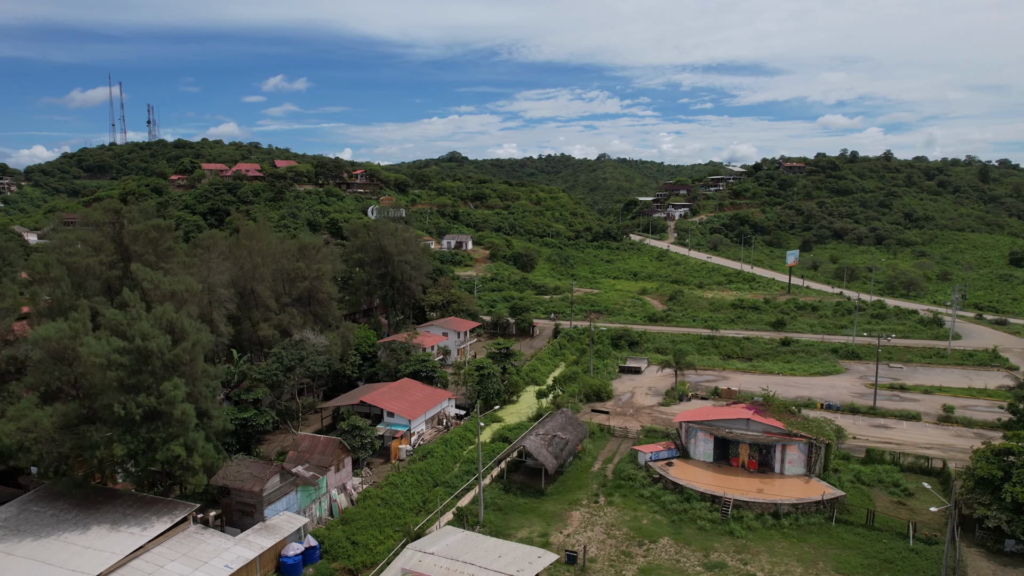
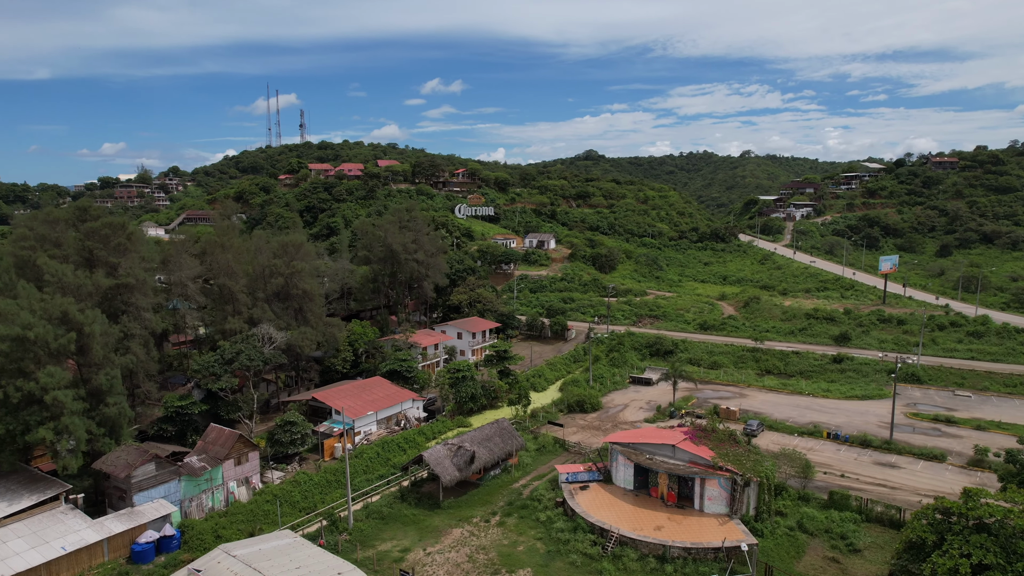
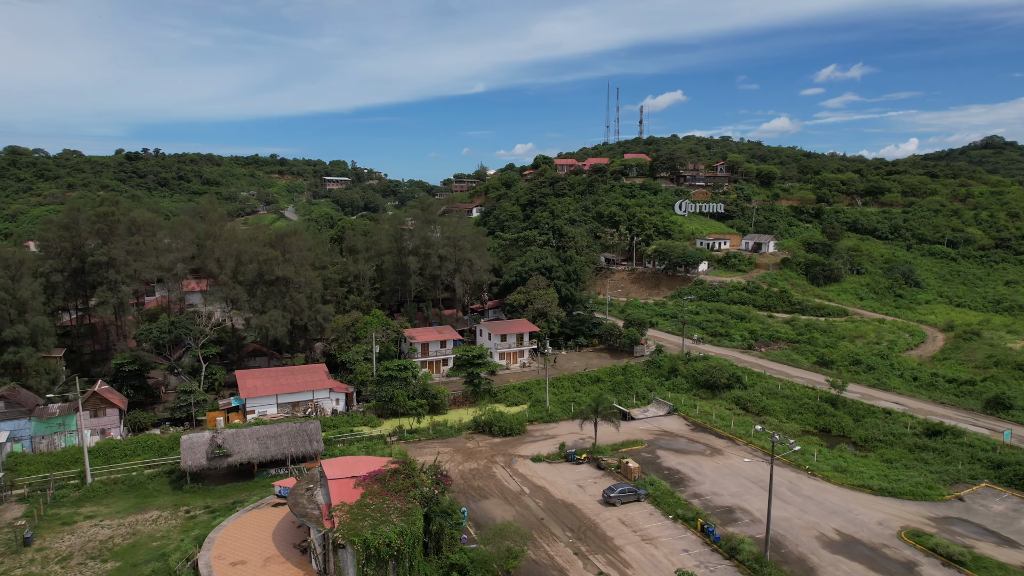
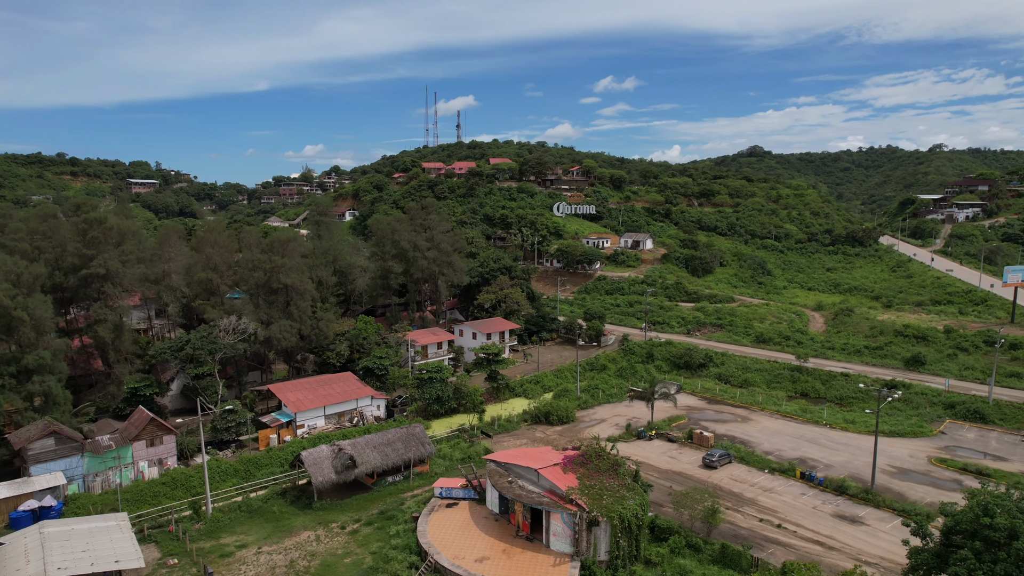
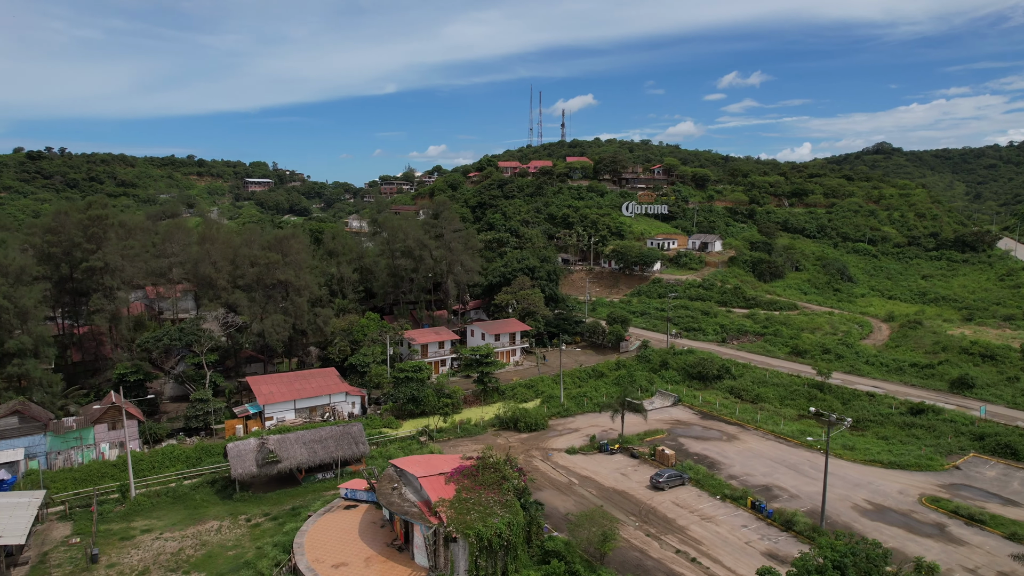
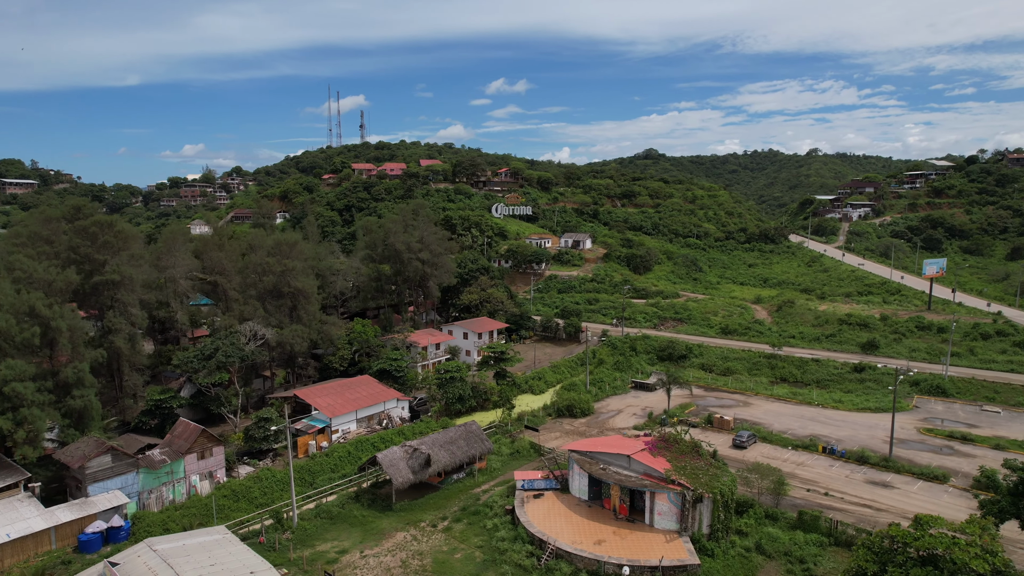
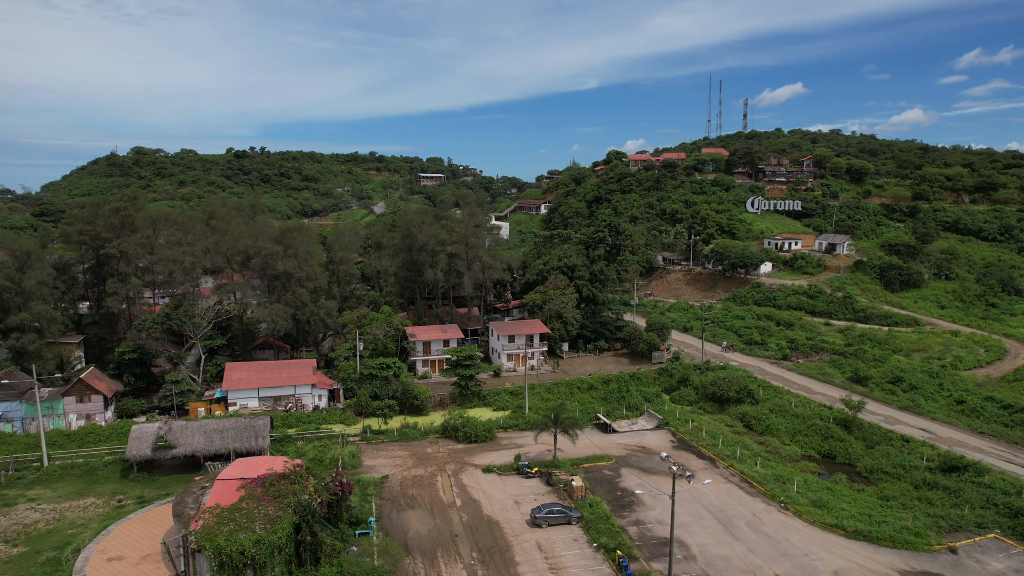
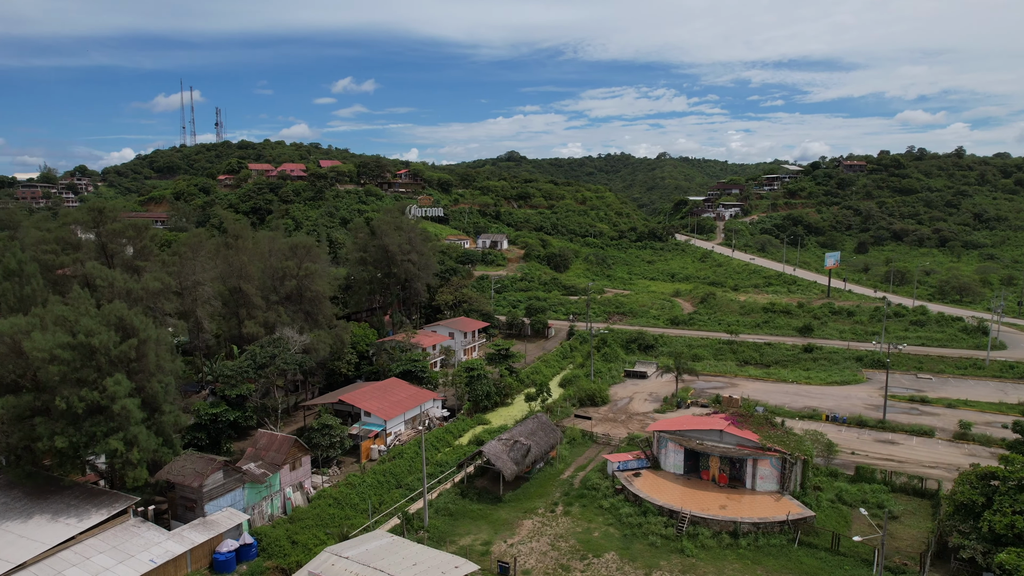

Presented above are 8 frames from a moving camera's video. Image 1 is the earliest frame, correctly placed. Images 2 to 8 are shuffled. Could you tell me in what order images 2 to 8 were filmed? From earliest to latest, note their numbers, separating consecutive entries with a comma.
8, 2, 6, 4, 5, 3, 7
